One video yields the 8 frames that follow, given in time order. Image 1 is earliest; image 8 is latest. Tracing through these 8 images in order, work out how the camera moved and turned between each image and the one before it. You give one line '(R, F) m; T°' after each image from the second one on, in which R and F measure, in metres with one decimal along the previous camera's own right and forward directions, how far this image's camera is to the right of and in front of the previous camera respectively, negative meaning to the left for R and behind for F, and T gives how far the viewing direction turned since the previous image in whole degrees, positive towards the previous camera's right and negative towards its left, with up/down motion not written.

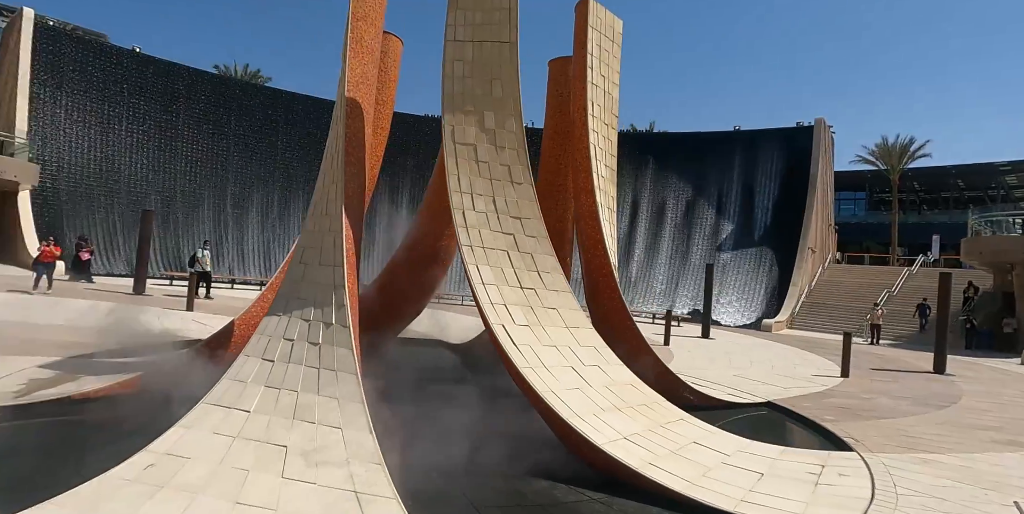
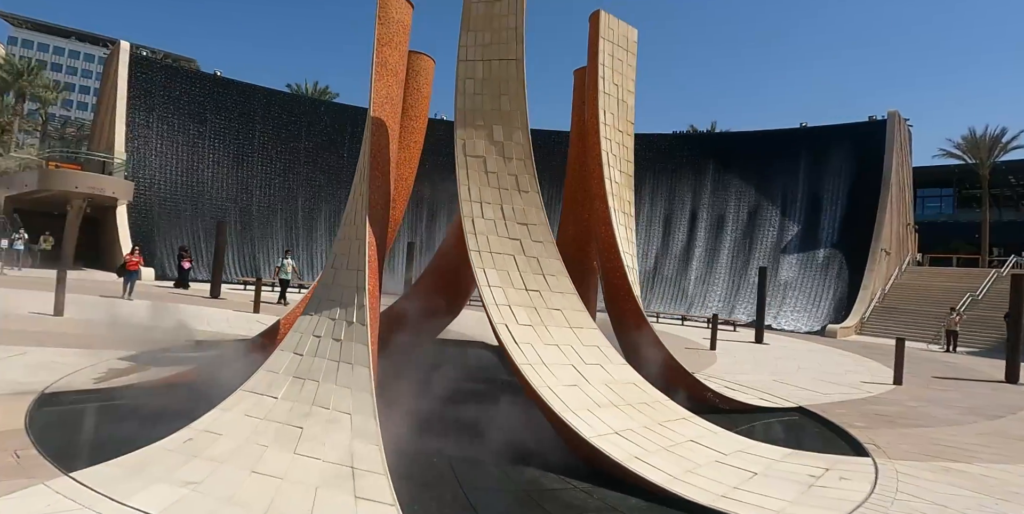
(+0.6, -0.3) m; -7°
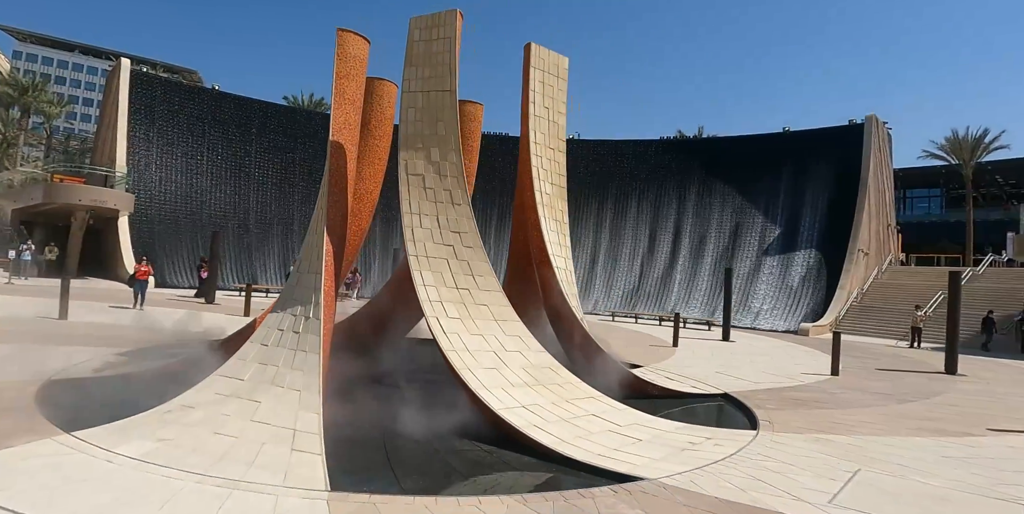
(+0.8, -0.9) m; 0°
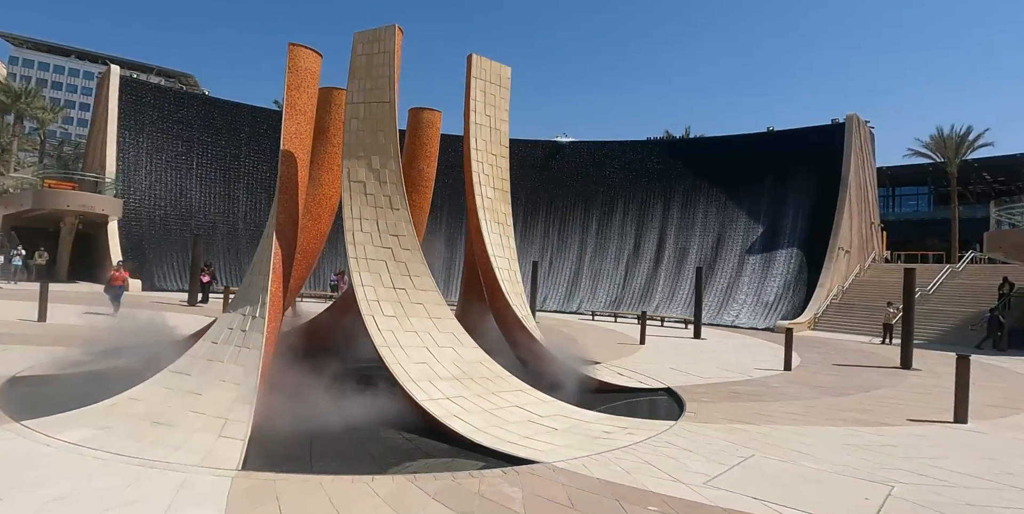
(+0.8, -0.4) m; 0°
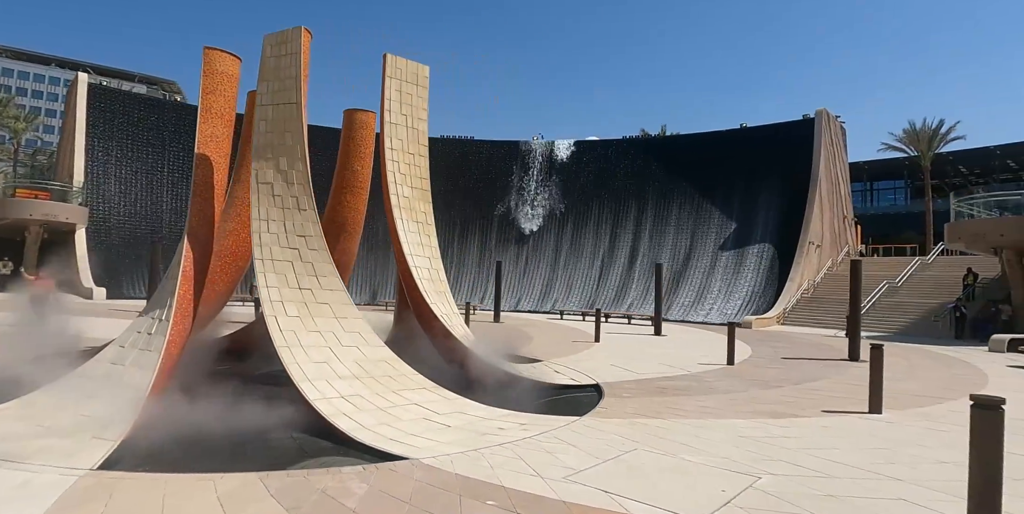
(+1.0, 0.0) m; +1°
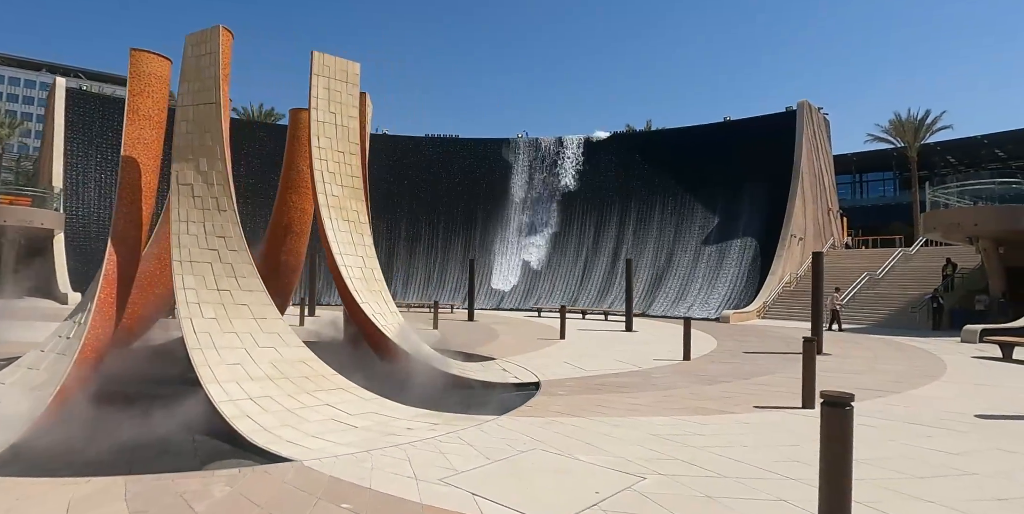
(+0.9, +0.1) m; 0°
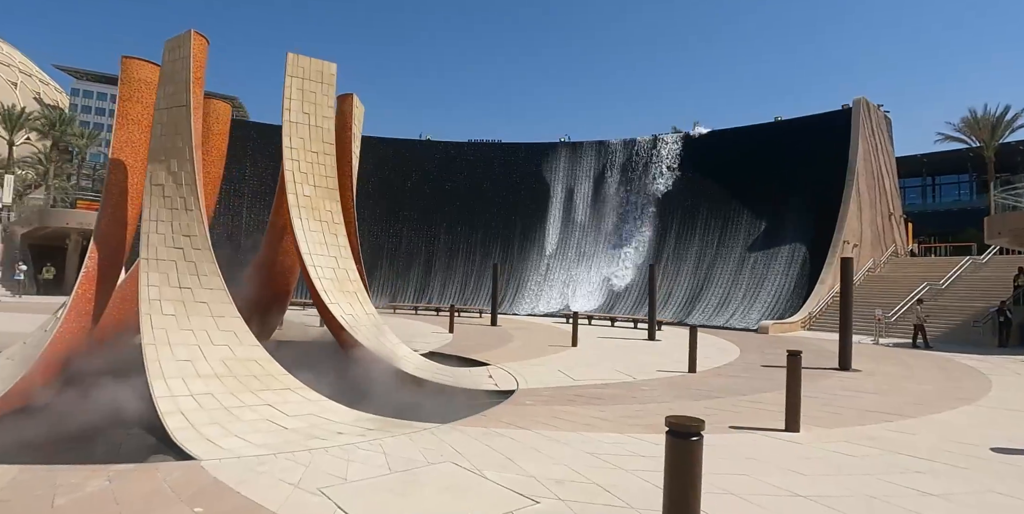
(+1.2, +0.3) m; -6°
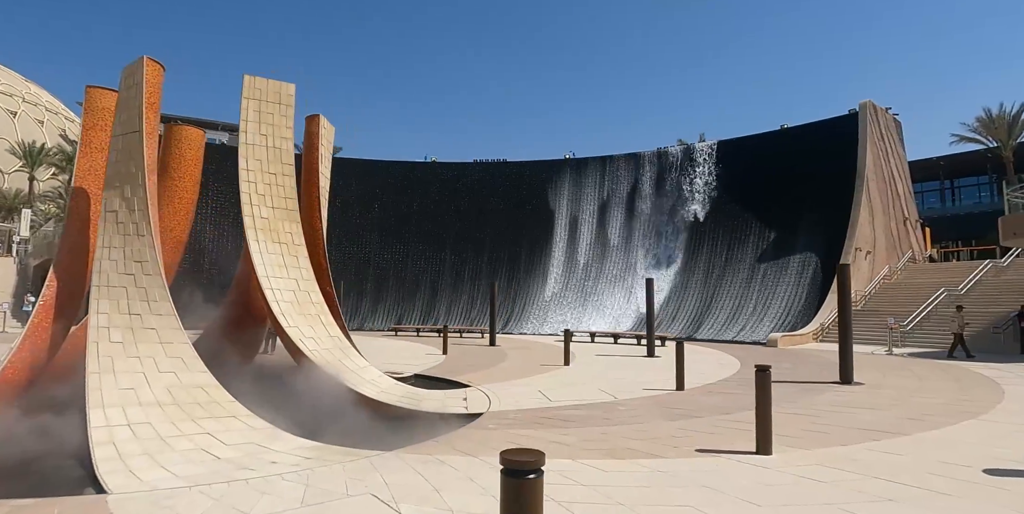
(+0.8, +0.3) m; -2°
